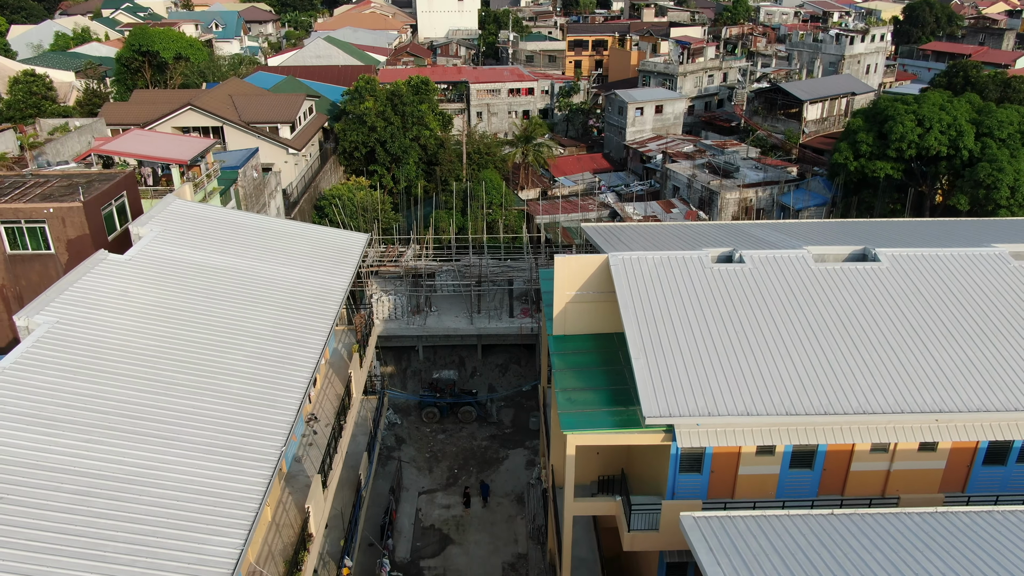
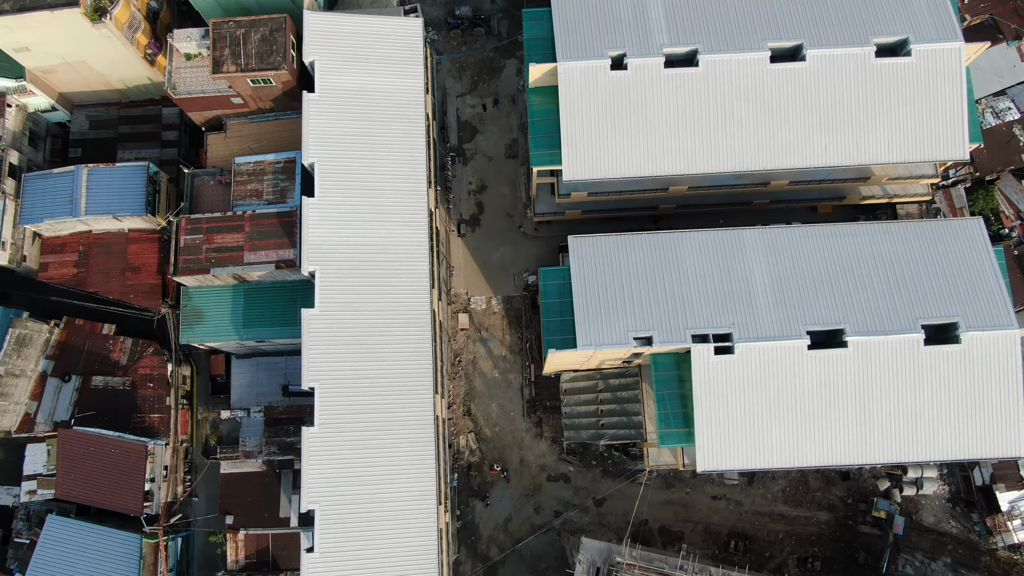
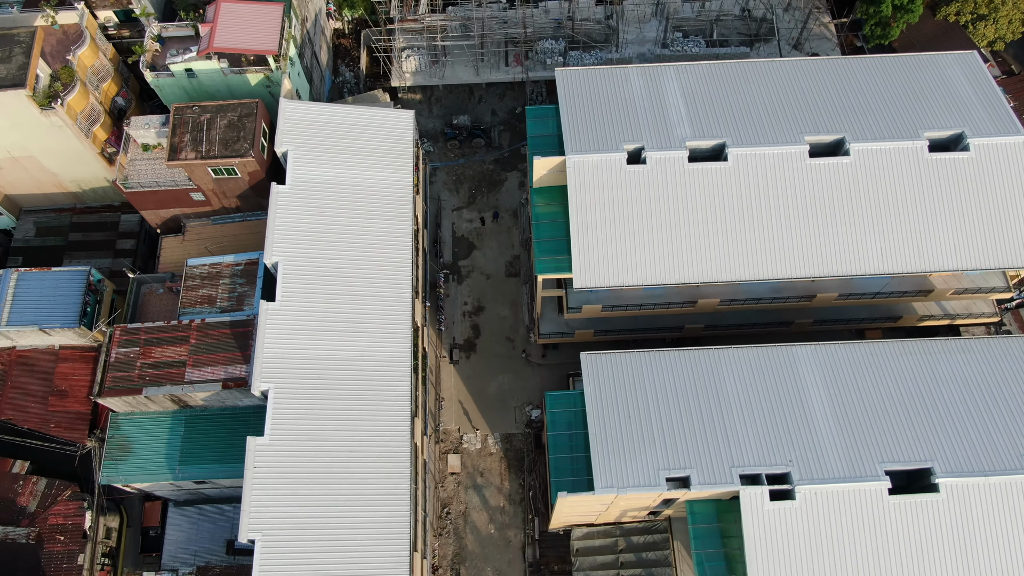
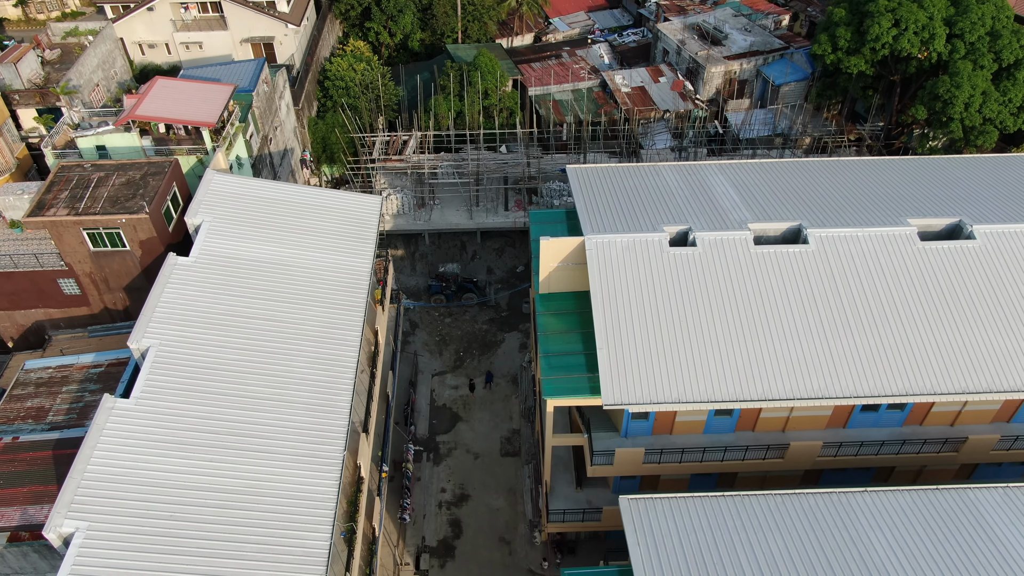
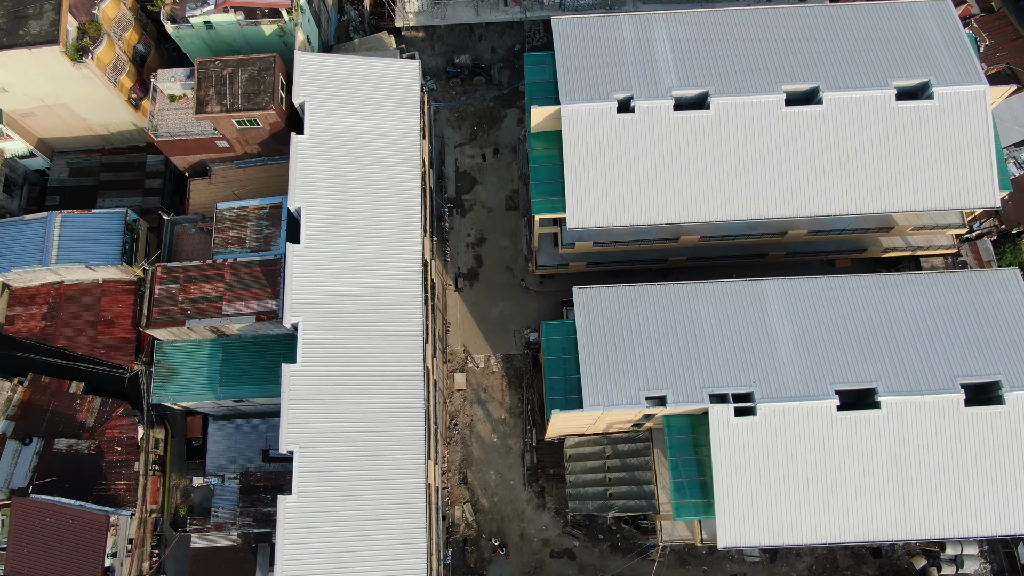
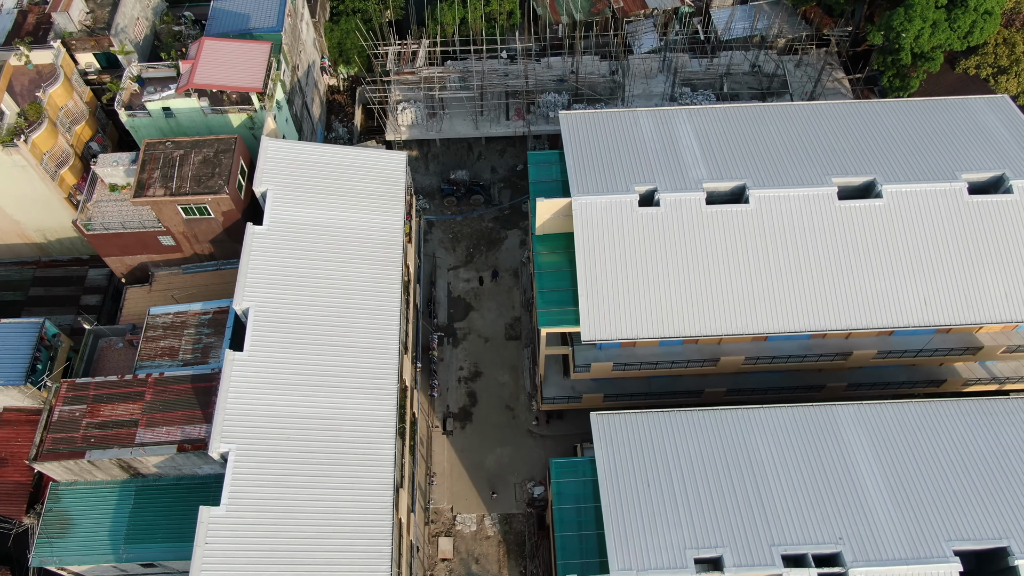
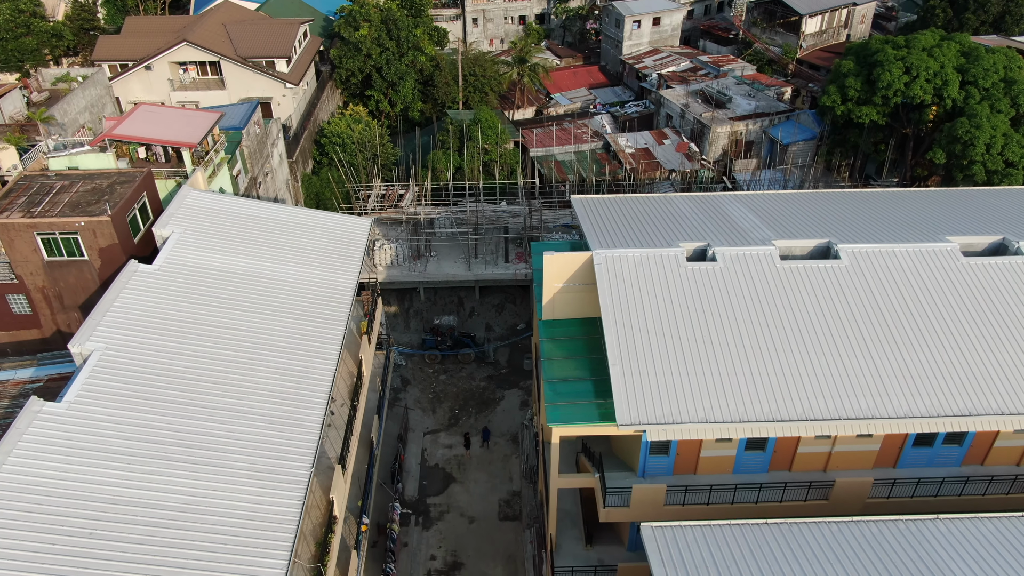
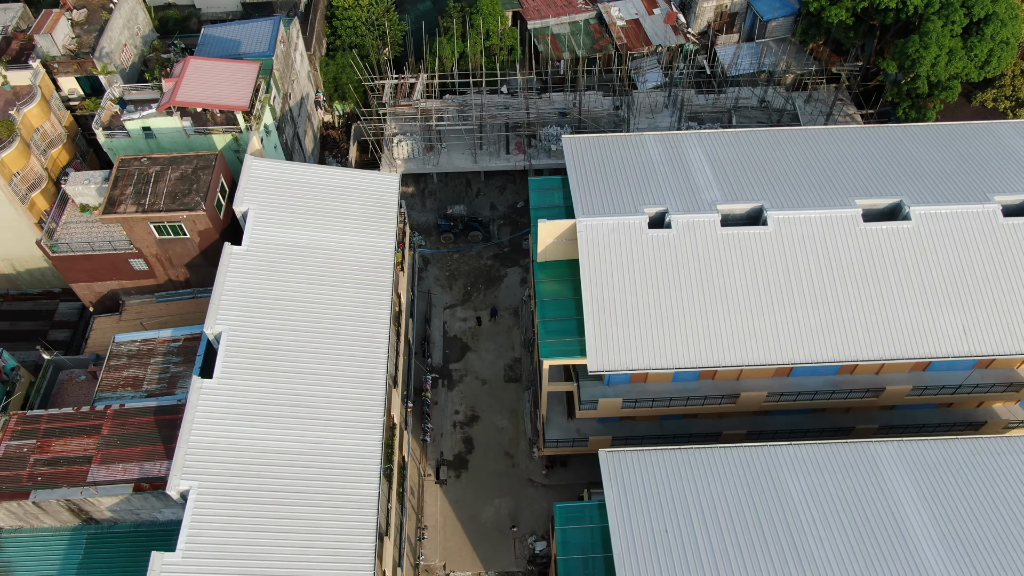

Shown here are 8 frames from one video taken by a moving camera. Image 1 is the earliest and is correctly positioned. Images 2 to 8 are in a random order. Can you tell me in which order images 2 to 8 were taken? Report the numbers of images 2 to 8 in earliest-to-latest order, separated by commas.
7, 4, 8, 6, 3, 5, 2
